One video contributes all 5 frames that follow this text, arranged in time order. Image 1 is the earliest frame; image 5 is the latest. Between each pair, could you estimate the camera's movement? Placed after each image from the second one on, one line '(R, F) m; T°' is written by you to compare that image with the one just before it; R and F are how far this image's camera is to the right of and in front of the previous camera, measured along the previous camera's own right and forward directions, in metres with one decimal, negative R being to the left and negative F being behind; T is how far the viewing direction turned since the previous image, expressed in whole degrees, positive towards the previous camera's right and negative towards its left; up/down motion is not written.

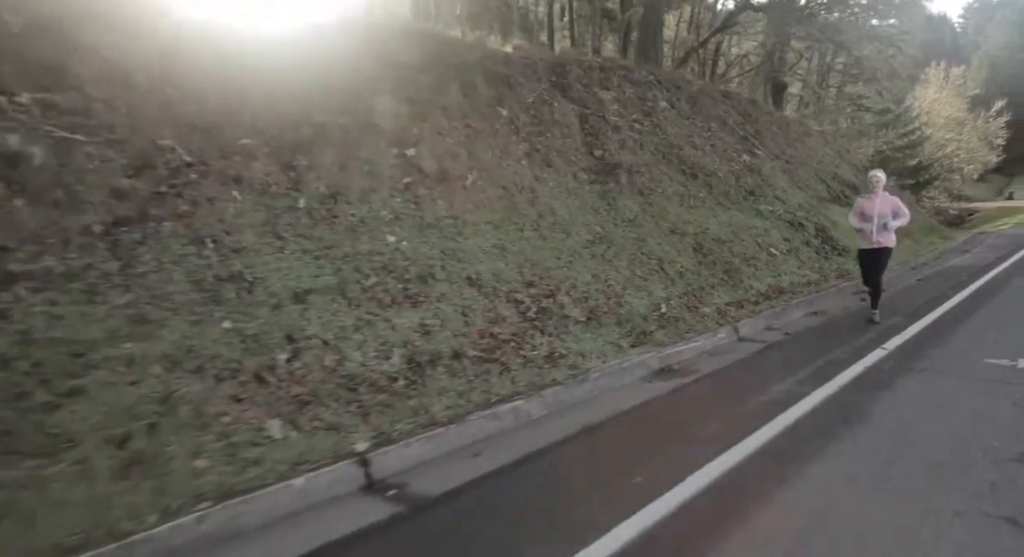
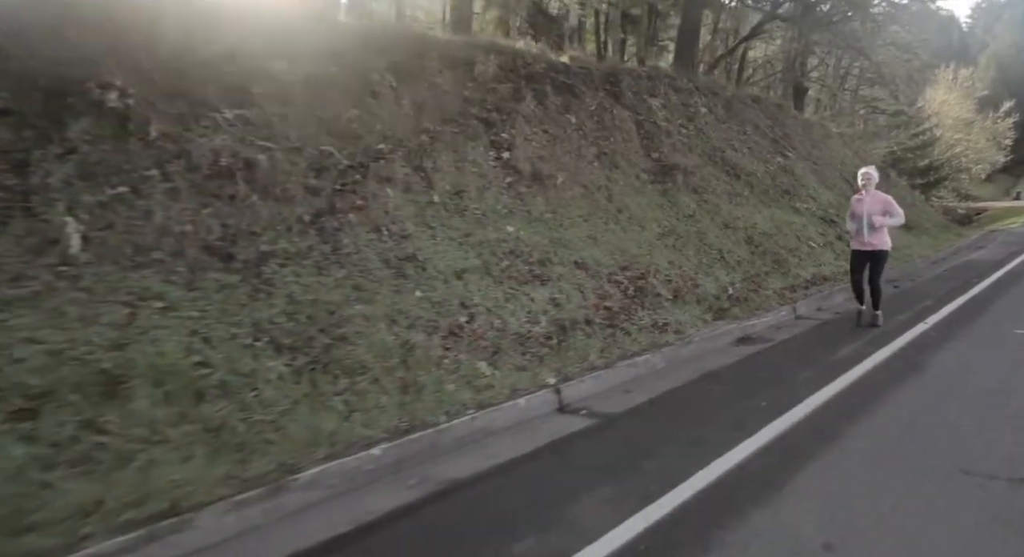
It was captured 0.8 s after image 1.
(-1.4, -1.4) m; 0°
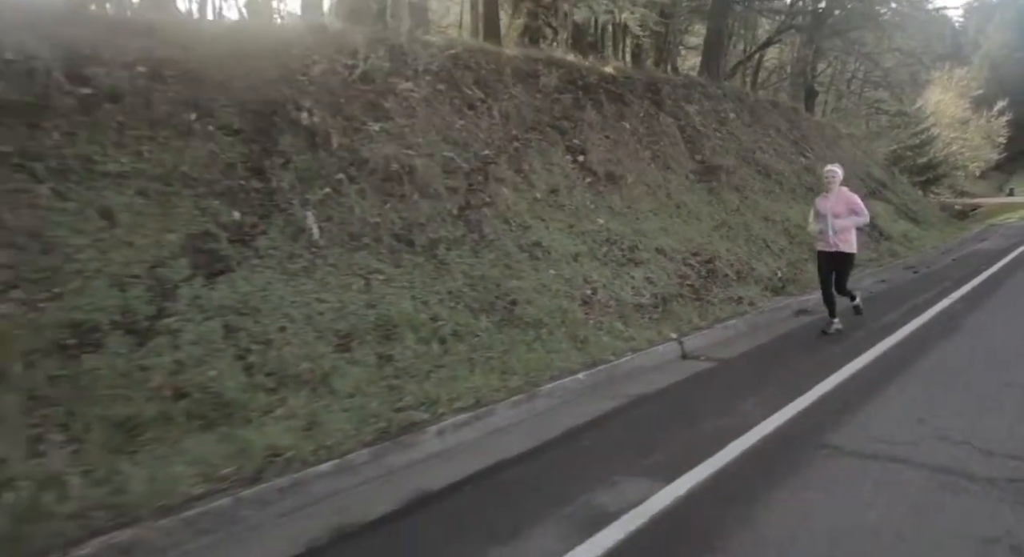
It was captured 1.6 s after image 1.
(-1.6, -1.6) m; 0°
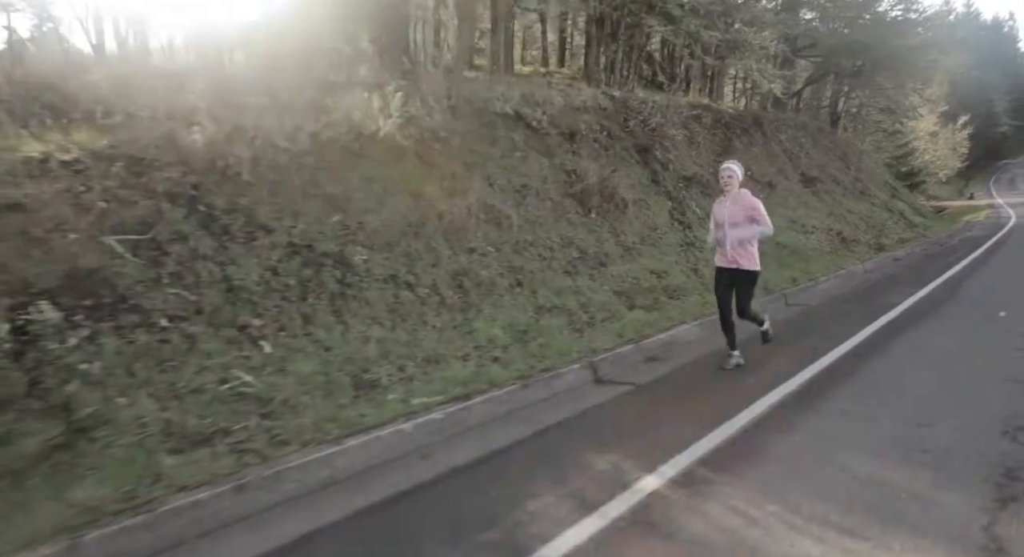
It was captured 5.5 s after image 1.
(-6.9, -7.0) m; +2°
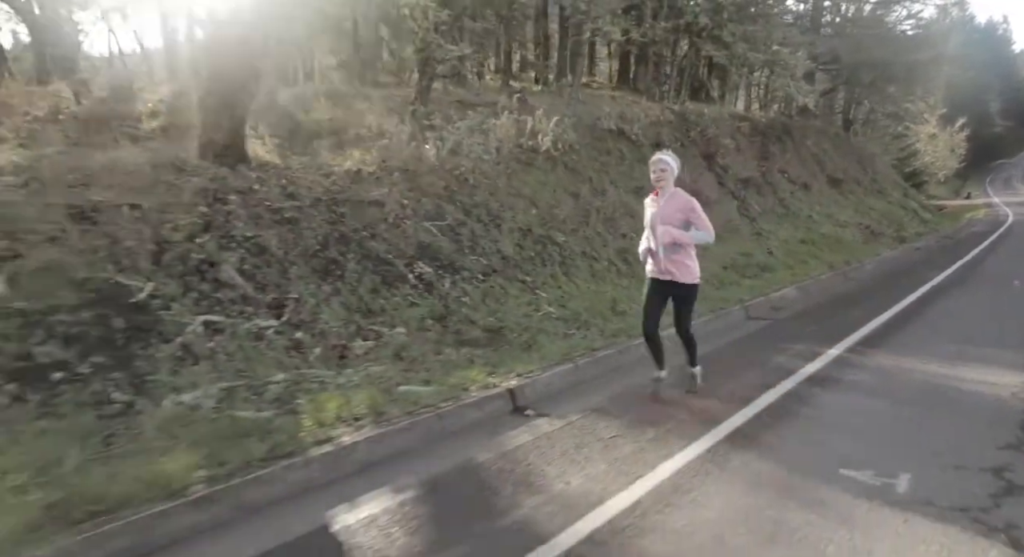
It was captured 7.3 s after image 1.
(-2.5, -2.7) m; 0°
